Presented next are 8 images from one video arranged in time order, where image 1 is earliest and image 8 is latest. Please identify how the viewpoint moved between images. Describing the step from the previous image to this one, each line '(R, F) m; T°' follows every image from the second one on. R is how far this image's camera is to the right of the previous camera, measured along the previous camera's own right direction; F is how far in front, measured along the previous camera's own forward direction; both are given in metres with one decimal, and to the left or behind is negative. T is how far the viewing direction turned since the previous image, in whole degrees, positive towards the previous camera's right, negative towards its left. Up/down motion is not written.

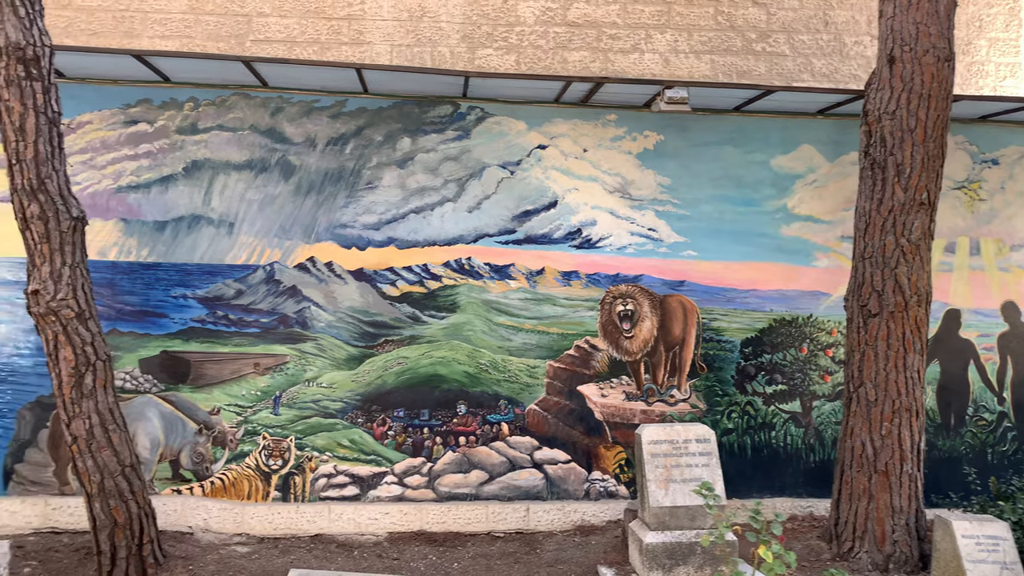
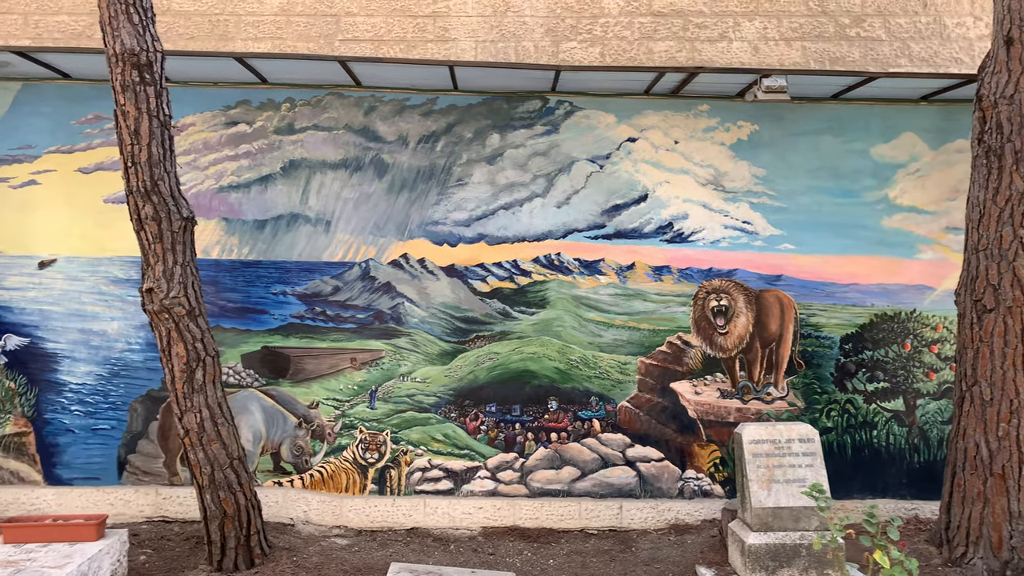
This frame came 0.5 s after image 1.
(-0.2, 0.0) m; -5°
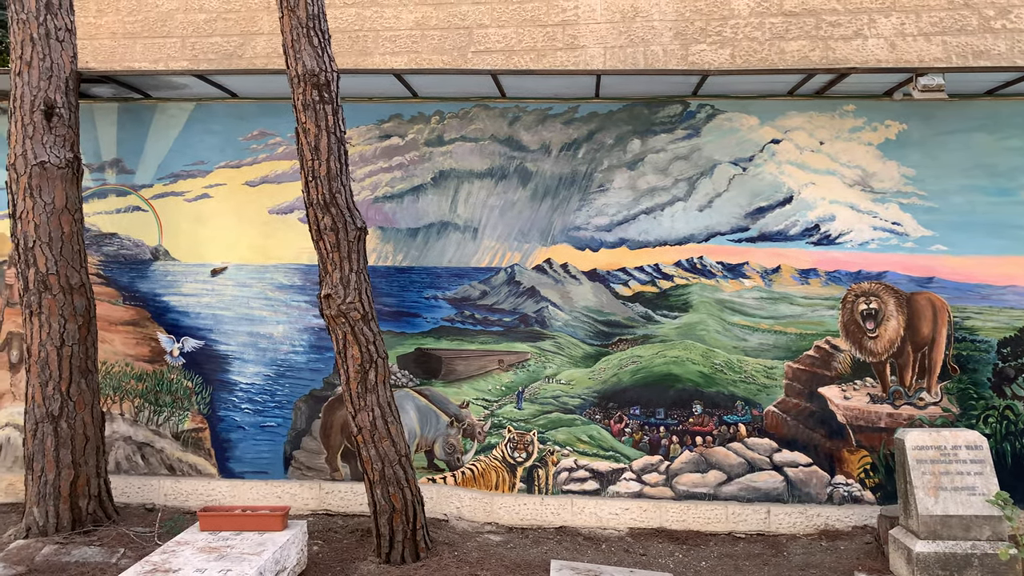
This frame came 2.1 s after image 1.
(-0.4, -0.1) m; -6°
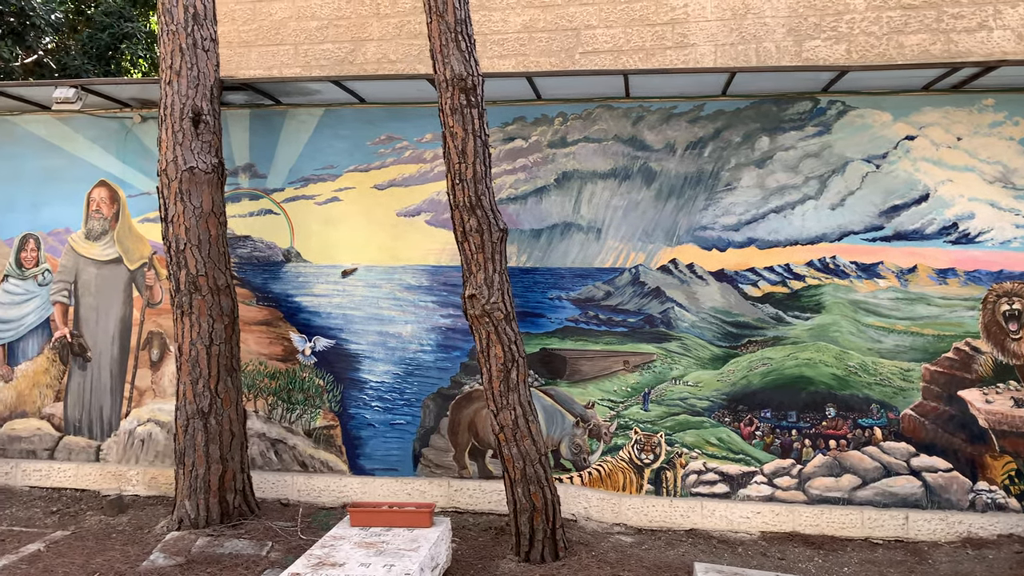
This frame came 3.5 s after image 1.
(-0.5, 0.0) m; -4°
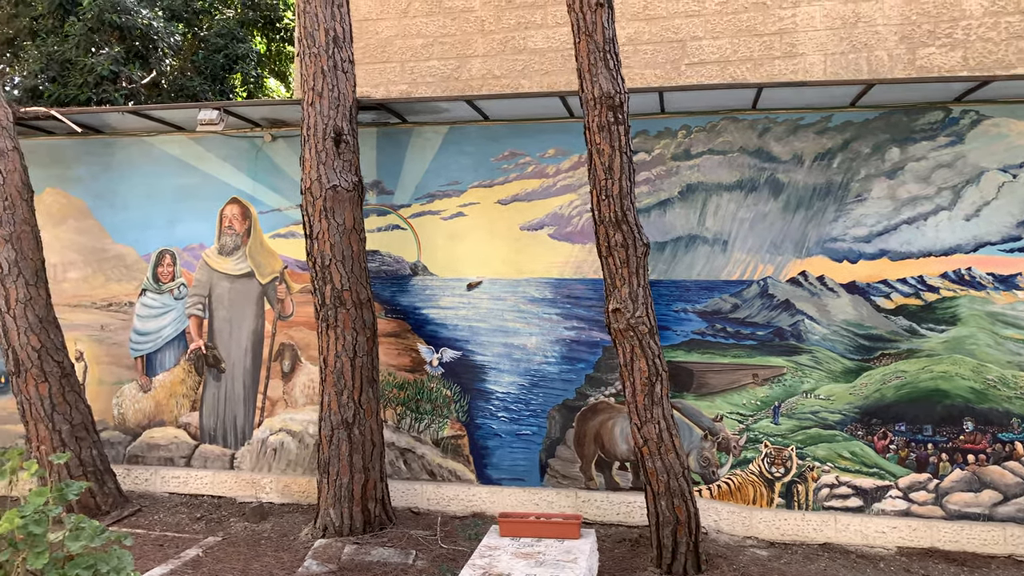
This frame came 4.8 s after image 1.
(-0.6, -0.1) m; -3°
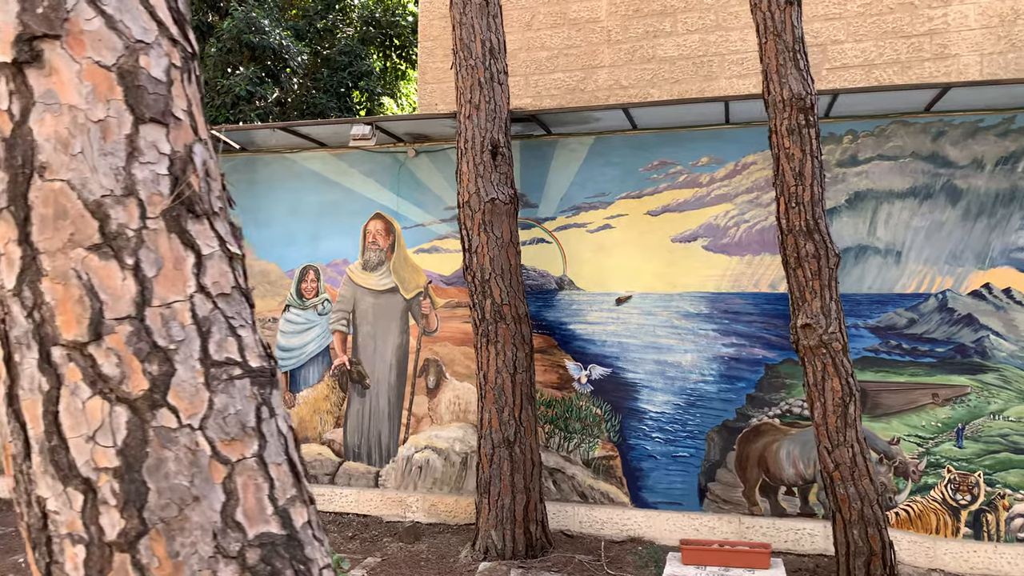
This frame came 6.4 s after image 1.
(-0.7, +0.2) m; -4°
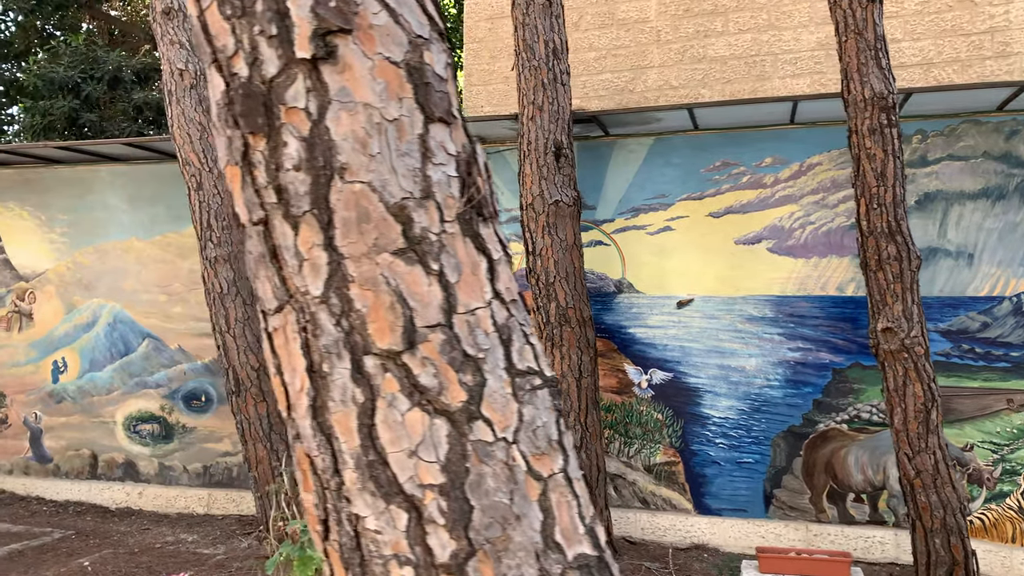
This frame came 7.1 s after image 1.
(-0.3, +0.1) m; -1°
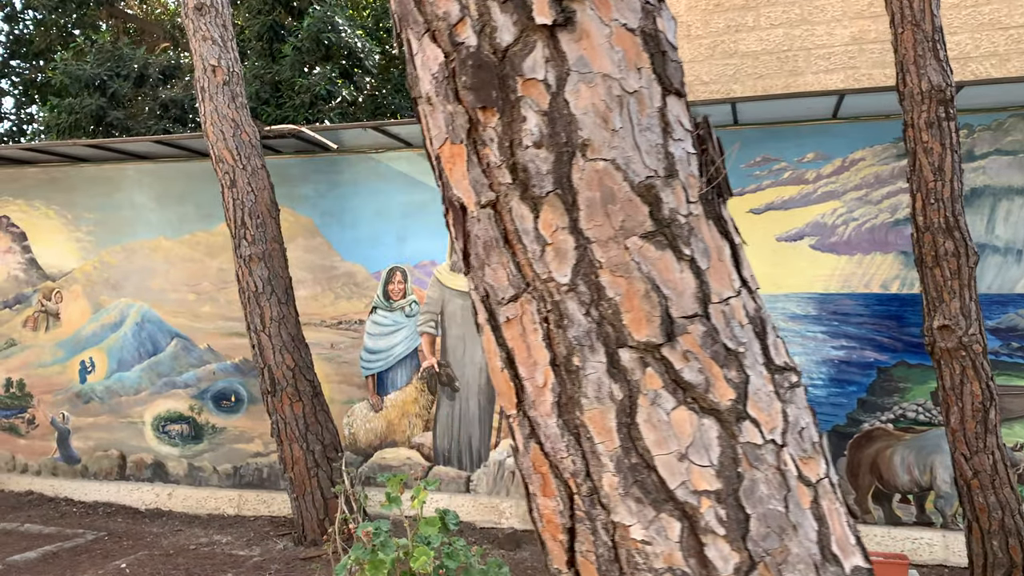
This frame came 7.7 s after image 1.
(-0.2, +0.1) m; 0°
